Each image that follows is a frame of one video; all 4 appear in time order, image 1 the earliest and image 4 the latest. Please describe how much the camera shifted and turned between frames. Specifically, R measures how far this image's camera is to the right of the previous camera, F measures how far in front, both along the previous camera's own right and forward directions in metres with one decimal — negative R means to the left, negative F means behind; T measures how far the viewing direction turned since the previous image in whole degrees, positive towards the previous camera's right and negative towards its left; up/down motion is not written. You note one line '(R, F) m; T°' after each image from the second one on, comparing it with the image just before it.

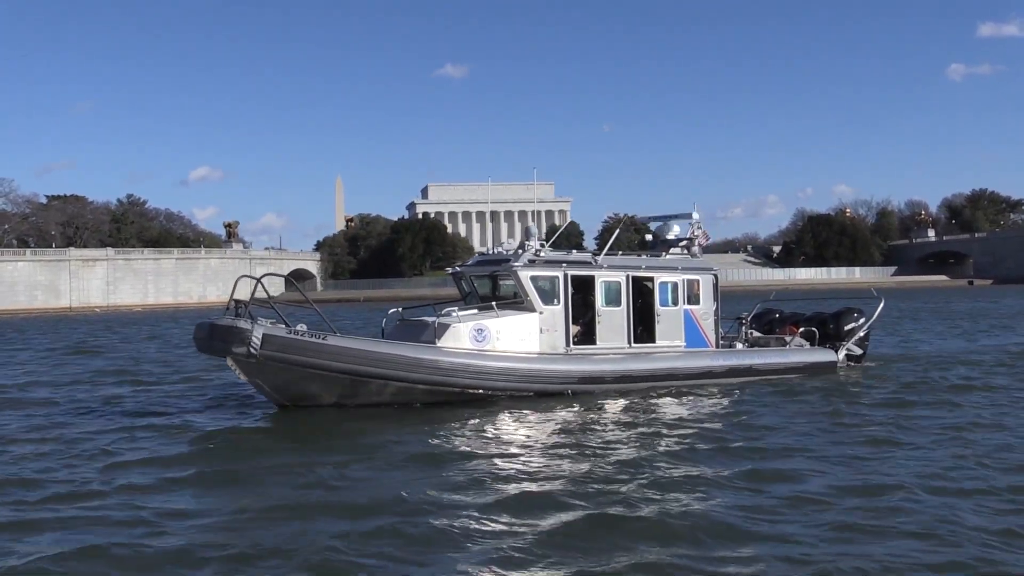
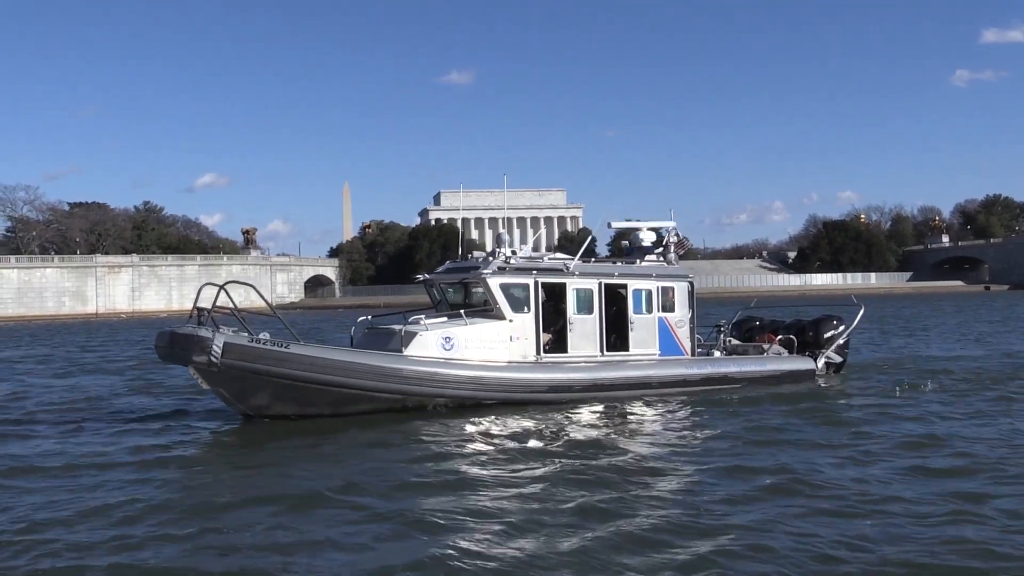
(+1.0, +0.3) m; 0°
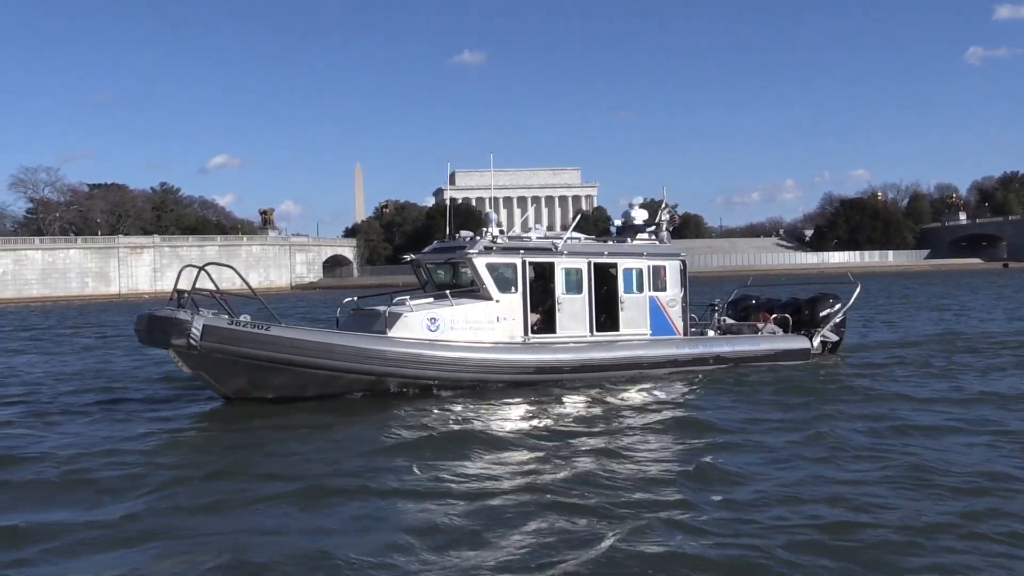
(+0.6, +0.5) m; 0°
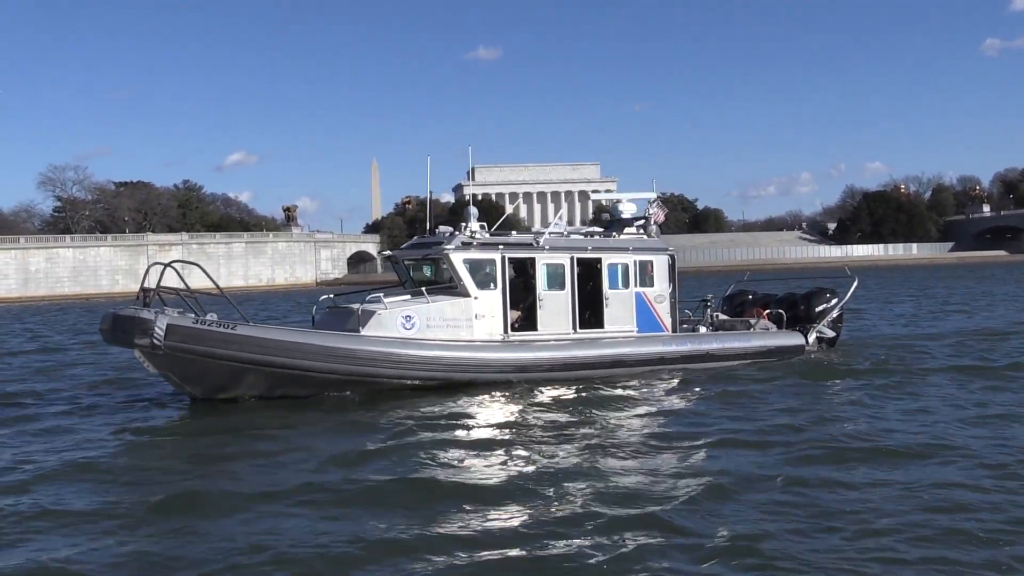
(+1.0, +0.9) m; -1°
